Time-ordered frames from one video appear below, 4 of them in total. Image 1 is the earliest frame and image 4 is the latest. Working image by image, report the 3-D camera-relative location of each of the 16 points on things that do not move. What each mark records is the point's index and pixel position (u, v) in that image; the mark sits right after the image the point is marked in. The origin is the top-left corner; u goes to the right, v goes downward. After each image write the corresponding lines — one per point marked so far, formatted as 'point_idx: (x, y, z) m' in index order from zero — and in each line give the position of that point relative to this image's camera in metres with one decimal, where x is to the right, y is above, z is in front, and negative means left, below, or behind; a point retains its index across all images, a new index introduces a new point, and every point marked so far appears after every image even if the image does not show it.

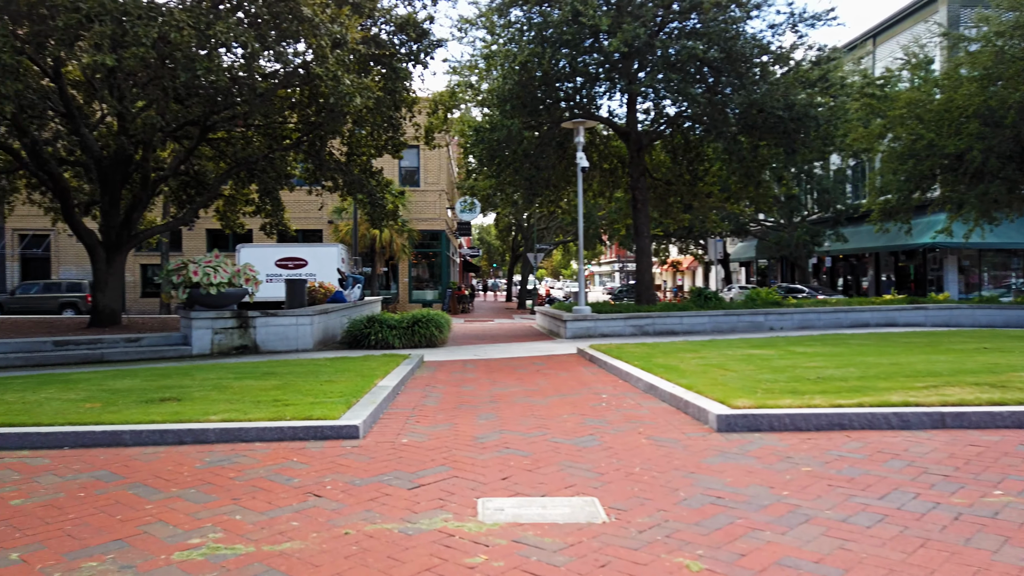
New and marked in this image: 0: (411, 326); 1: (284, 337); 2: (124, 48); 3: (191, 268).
0: (-2.1, -0.8, +15.3) m
1: (-4.3, -0.9, +14.1) m
2: (-5.6, +3.5, +10.9) m
3: (-5.7, +0.4, +13.3) m
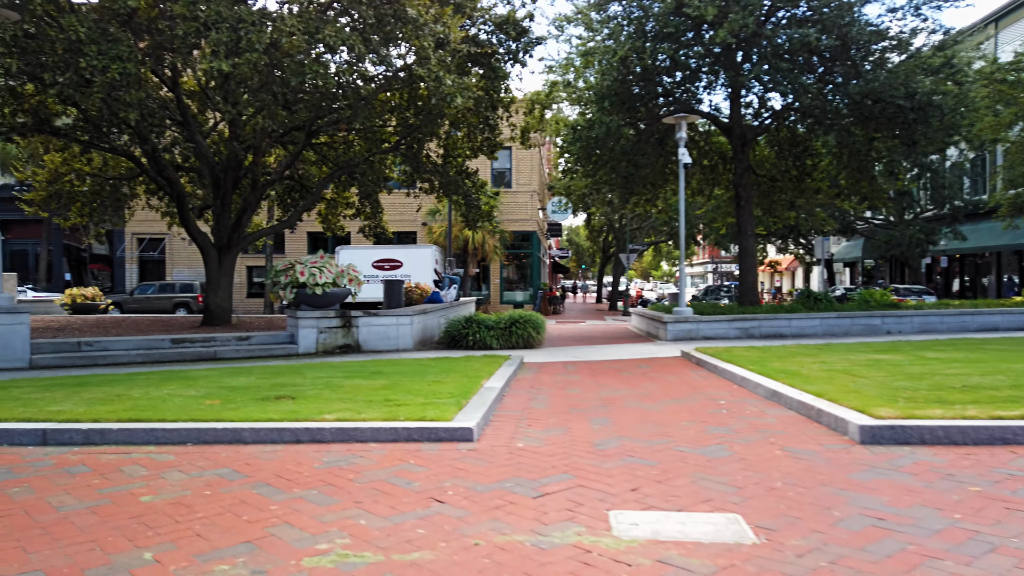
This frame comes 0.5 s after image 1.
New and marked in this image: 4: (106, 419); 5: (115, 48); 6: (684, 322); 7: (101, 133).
0: (-0.1, -0.8, +15.2) m
1: (-2.4, -0.9, +14.3) m
2: (-4.1, +3.5, +11.2) m
3: (-3.9, +0.4, +13.6) m
4: (-3.2, -1.0, +5.8) m
5: (-6.0, +3.7, +11.4) m
6: (+3.8, -0.8, +16.4) m
7: (-9.1, +3.4, +16.5) m
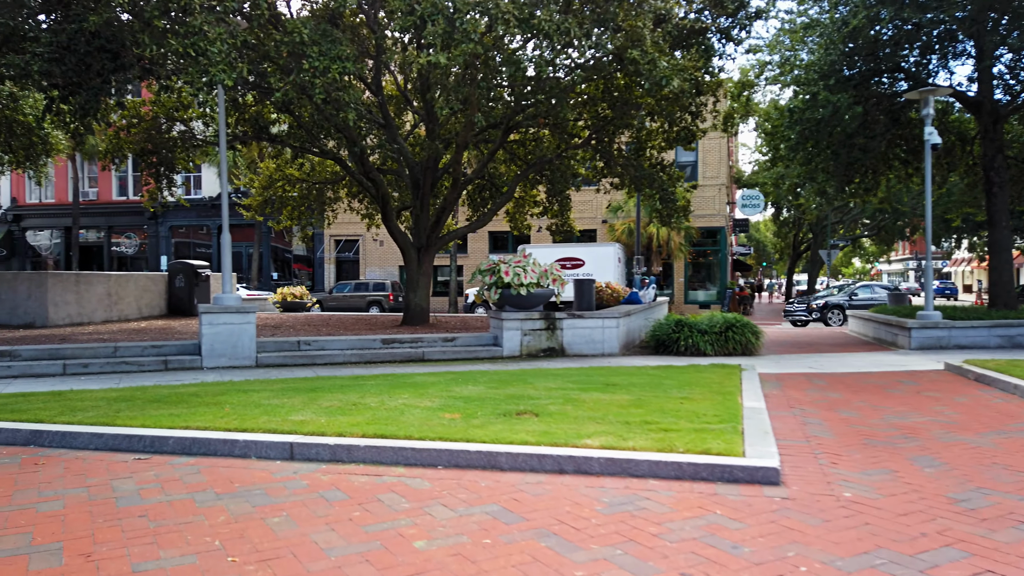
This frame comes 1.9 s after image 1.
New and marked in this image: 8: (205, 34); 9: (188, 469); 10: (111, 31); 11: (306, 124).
0: (+3.9, -0.8, +13.8) m
1: (+1.4, -0.9, +13.5) m
2: (-0.9, +3.5, +10.9) m
3: (-0.2, +0.4, +13.1) m
4: (-1.2, -1.0, +5.4) m
5: (-2.7, +3.7, +11.4) m
6: (+7.9, -0.8, +14.1) m
7: (-4.6, +3.4, +17.0) m
8: (-4.3, +3.6, +10.5) m
9: (-2.2, -1.2, +5.0) m
10: (-6.2, +4.0, +11.6) m
11: (-4.6, +3.6, +16.6) m
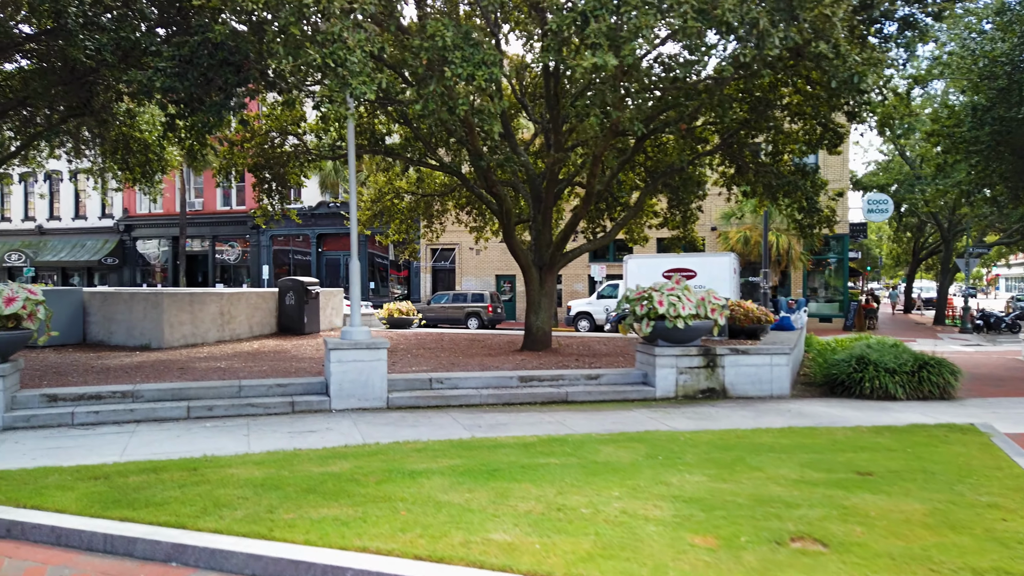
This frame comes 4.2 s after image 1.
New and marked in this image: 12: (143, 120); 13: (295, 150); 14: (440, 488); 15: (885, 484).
0: (+6.4, -1.3, +11.8) m
1: (+3.8, -1.4, +11.7) m
2: (+1.3, +3.0, +9.4) m
3: (+2.2, -0.1, +11.5) m
4: (+0.4, -1.5, +3.9) m
5: (-0.5, +3.2, +10.2) m
6: (+10.4, -1.3, +11.7) m
7: (-1.7, +2.9, +15.9) m
8: (-2.2, +3.1, +9.4) m
9: (-0.7, -1.7, +3.7) m
10: (-4.0, +3.5, +10.7) m
11: (-1.8, +3.2, +15.5) m
12: (-8.2, +3.7, +16.6) m
13: (-4.7, +3.0, +16.2) m
14: (-0.5, -1.4, +5.5) m
15: (+2.8, -1.5, +5.6) m
